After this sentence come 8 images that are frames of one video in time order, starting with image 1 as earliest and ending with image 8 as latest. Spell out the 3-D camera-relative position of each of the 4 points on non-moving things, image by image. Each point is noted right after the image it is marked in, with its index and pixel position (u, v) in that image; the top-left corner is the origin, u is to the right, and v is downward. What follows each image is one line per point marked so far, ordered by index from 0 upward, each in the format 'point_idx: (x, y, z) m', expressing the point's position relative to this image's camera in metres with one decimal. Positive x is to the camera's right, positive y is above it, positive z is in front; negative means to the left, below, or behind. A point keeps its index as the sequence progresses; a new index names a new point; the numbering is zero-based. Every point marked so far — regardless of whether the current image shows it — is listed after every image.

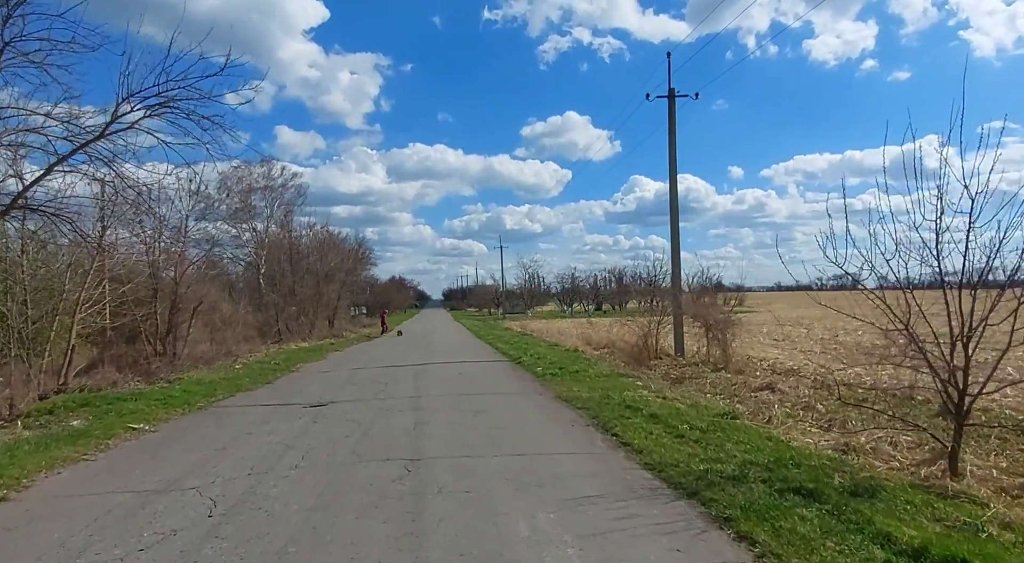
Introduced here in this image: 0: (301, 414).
0: (-3.2, -2.1, +11.0) m
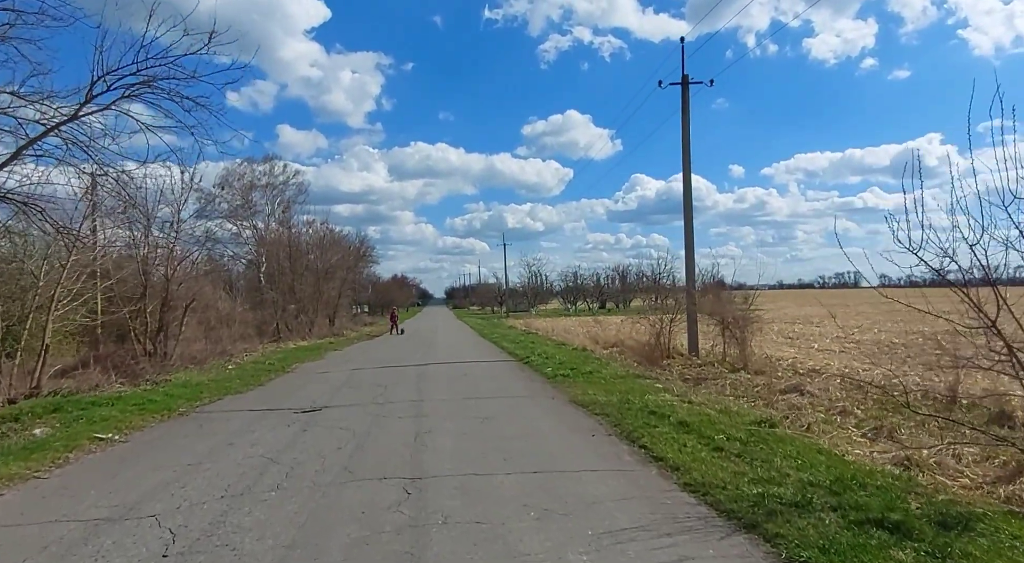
0: (-3.1, -2.0, +10.0) m
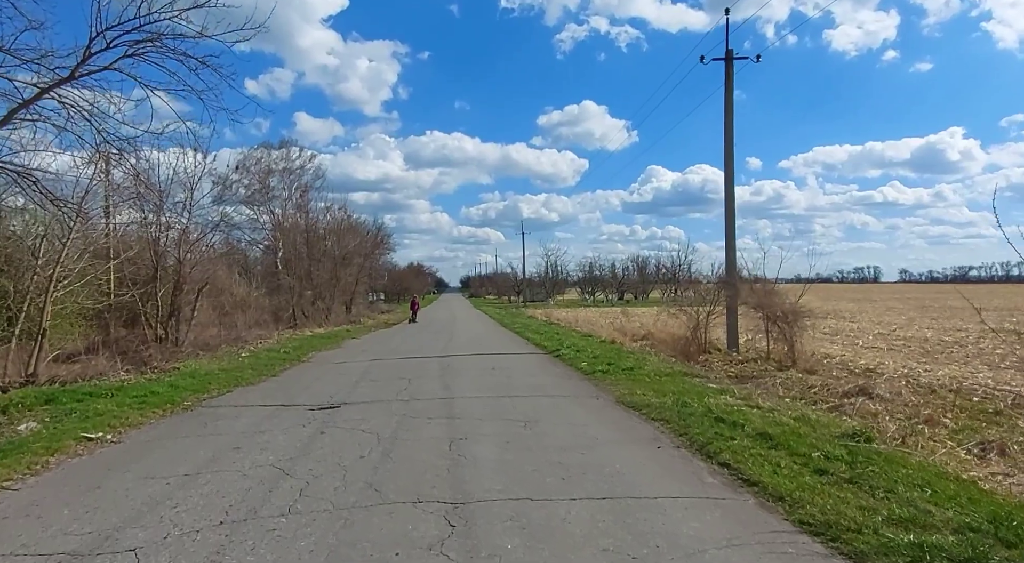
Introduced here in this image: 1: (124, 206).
0: (-2.6, -1.7, +8.8) m
1: (-9.0, +1.7, +16.4) m
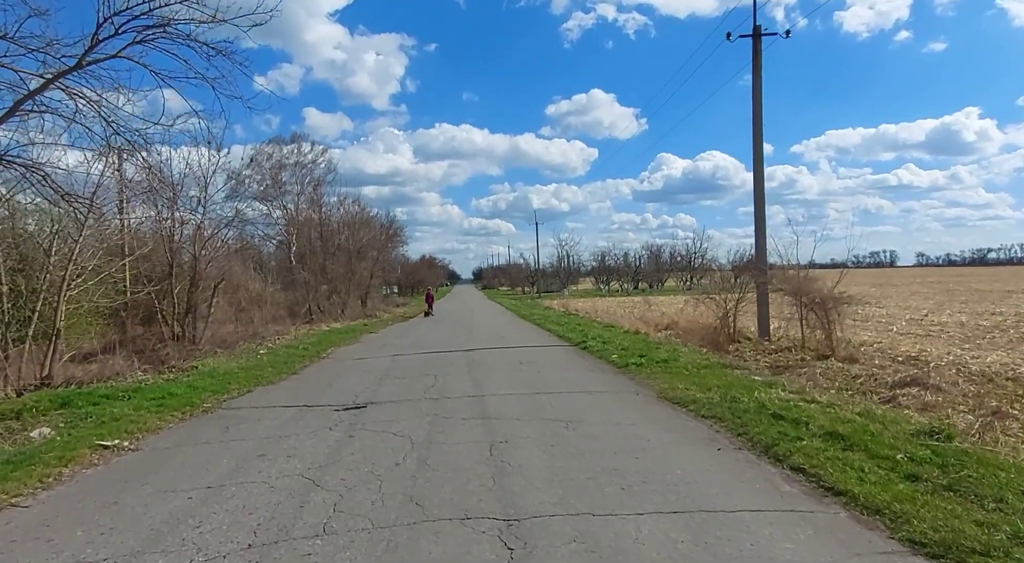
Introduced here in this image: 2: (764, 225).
0: (-2.1, -1.7, +8.3) m
1: (-8.5, +1.8, +16.0) m
2: (+6.9, +1.5, +19.4) m
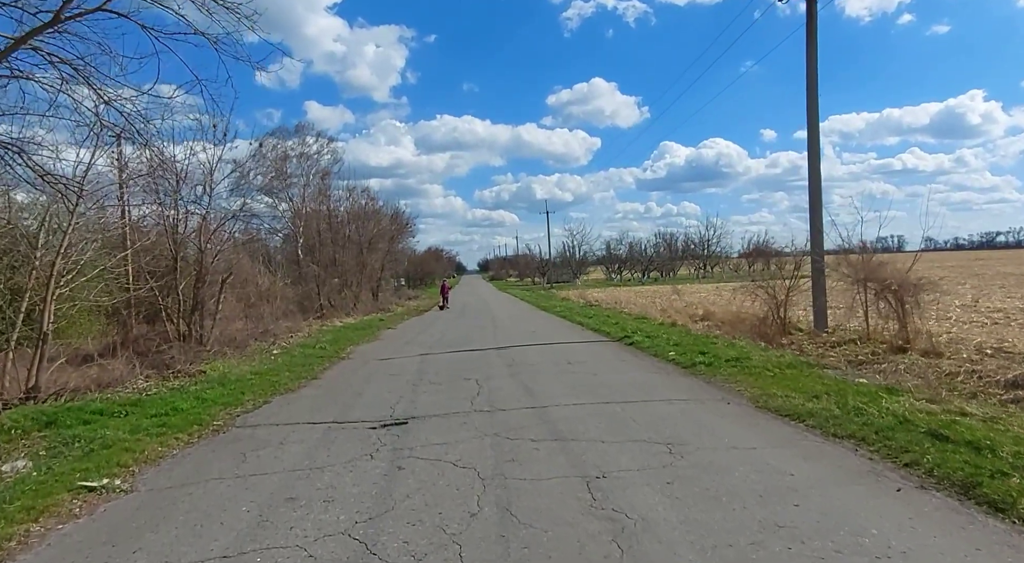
0: (-1.3, -1.6, +6.8) m
1: (-7.7, +1.9, +14.4) m
2: (+7.7, +1.9, +17.7) m
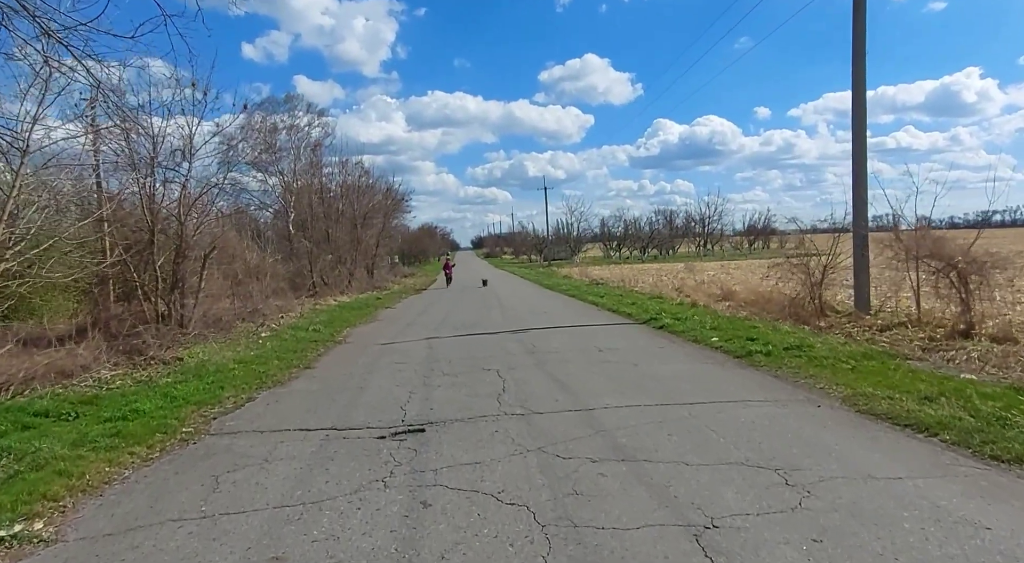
0: (-0.9, -1.4, +5.2) m
1: (-7.3, +2.4, +12.6) m
2: (+8.0, +2.4, +16.1) m
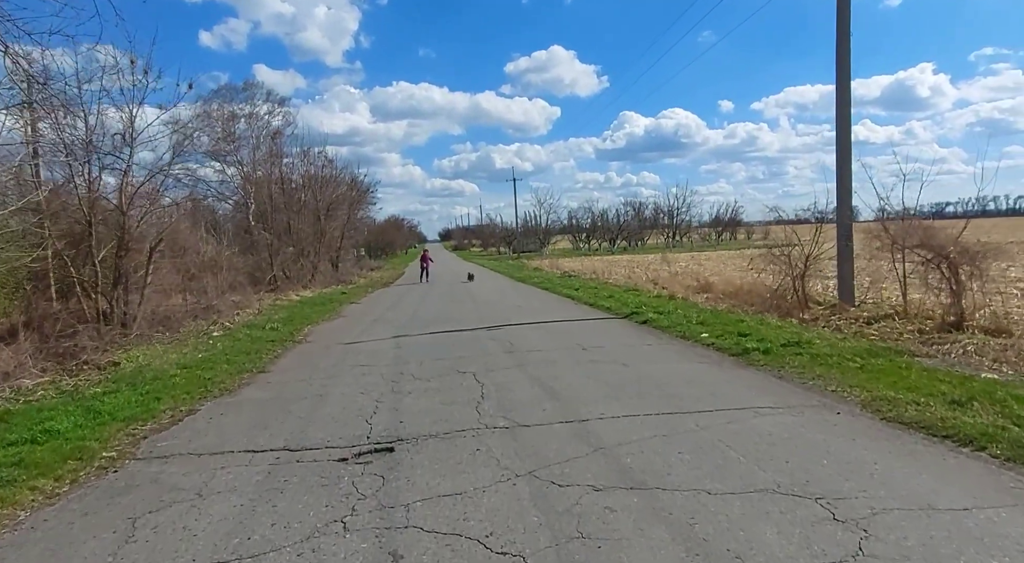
0: (-1.0, -1.4, +4.3) m
1: (-7.8, +2.4, +11.4) m
2: (+7.4, +2.6, +15.6) m
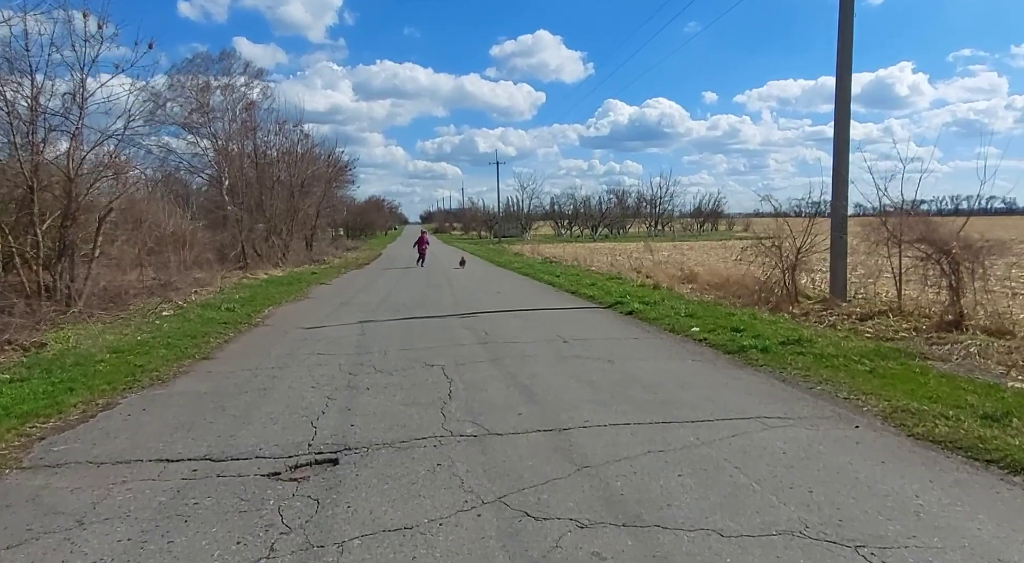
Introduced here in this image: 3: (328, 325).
0: (-1.2, -1.3, +3.4) m
1: (-8.0, +2.9, +10.2) m
2: (+7.0, +2.7, +14.8) m
3: (-2.9, -0.7, +11.1) m
